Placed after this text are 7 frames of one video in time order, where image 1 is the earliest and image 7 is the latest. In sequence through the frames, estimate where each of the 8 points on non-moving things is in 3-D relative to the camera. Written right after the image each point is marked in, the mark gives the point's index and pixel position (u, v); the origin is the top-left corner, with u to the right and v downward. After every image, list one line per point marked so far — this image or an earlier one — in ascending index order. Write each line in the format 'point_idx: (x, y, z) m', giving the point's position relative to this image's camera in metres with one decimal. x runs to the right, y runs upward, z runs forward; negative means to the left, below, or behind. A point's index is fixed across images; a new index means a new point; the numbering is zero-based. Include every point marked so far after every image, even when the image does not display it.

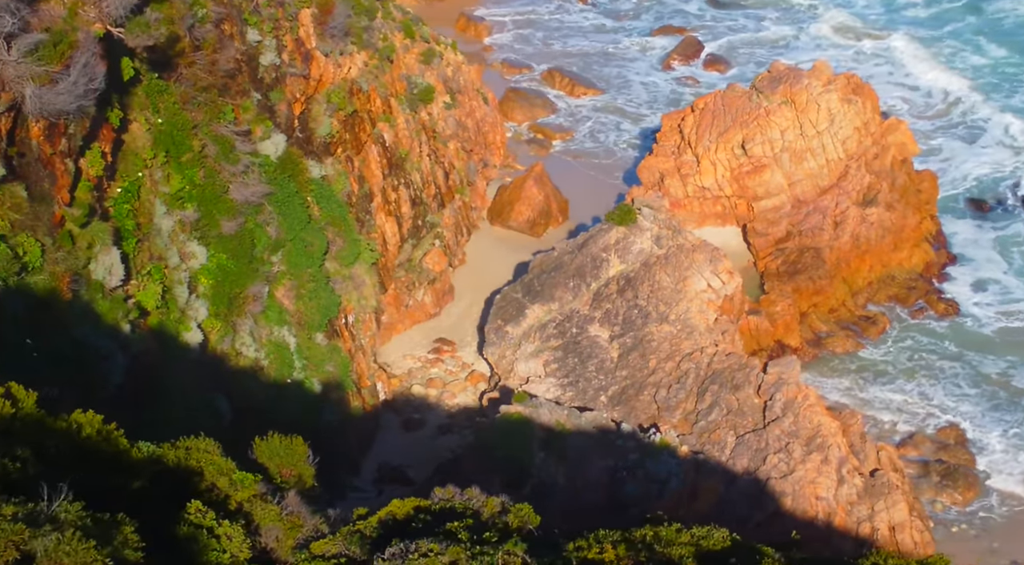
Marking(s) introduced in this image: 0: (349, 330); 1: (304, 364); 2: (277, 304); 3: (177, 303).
0: (-2.5, -0.8, +19.1) m
1: (-3.0, -1.2, +17.5) m
2: (-3.4, -0.3, +17.1) m
3: (-4.3, -0.3, +14.6) m
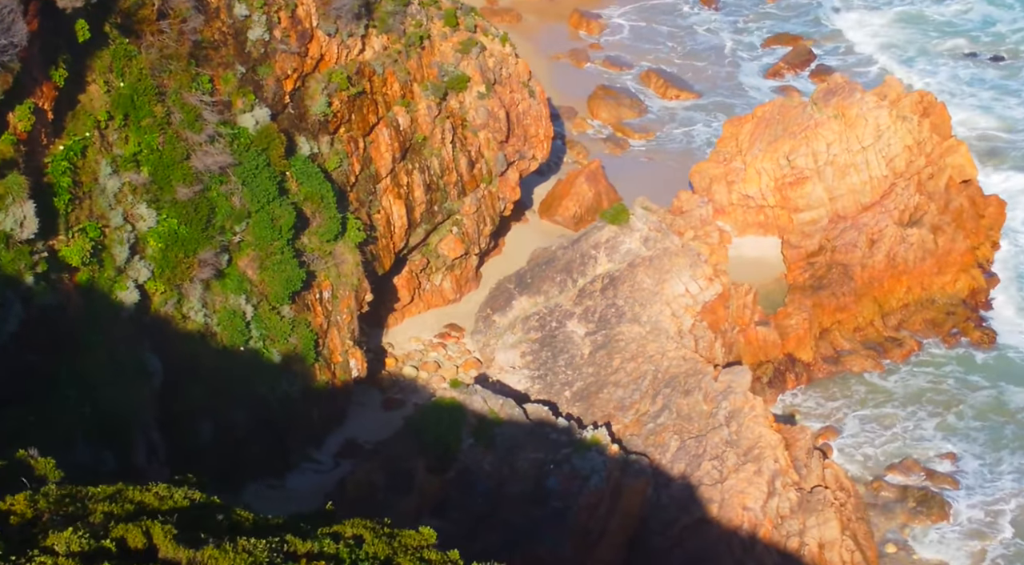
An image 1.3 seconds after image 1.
0: (-2.9, -0.4, +19.4) m
1: (-3.6, -0.8, +17.8) m
2: (-4.0, +0.1, +17.4) m
3: (-5.1, +0.2, +15.0) m
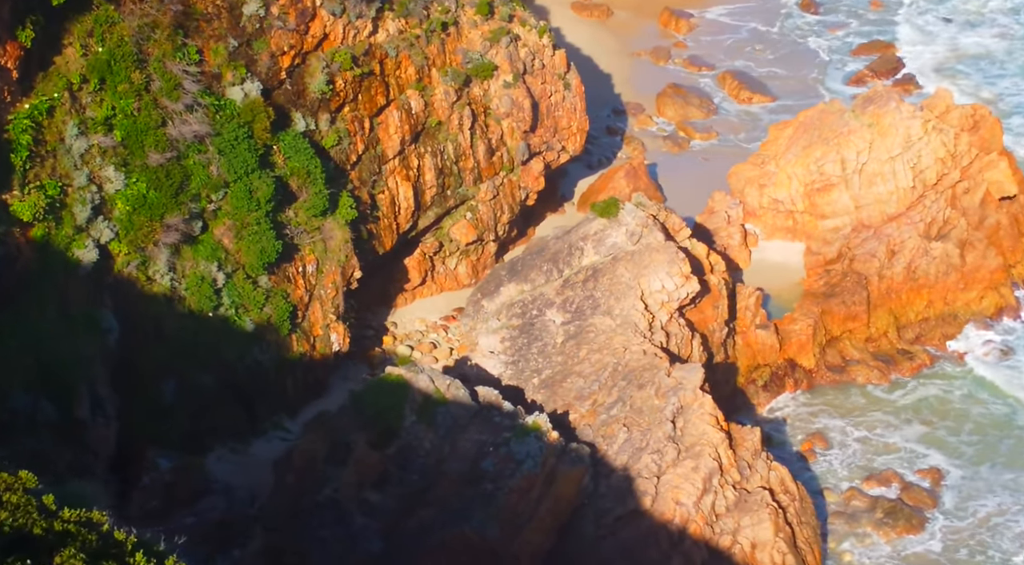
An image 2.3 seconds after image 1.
0: (-3.3, 0.0, +19.8) m
1: (-4.2, -0.3, +18.2) m
2: (-4.5, +0.6, +17.9) m
3: (-5.8, +0.8, +15.6) m
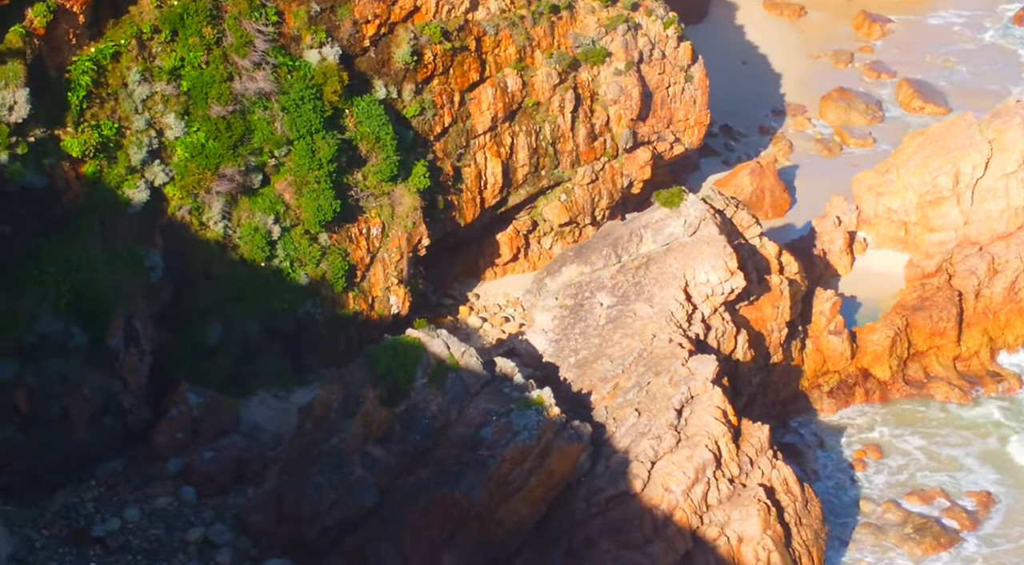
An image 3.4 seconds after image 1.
0: (-2.4, +0.7, +20.5) m
1: (-3.5, +0.4, +19.2) m
2: (-3.8, +1.4, +18.9) m
3: (-5.4, +1.7, +16.8) m
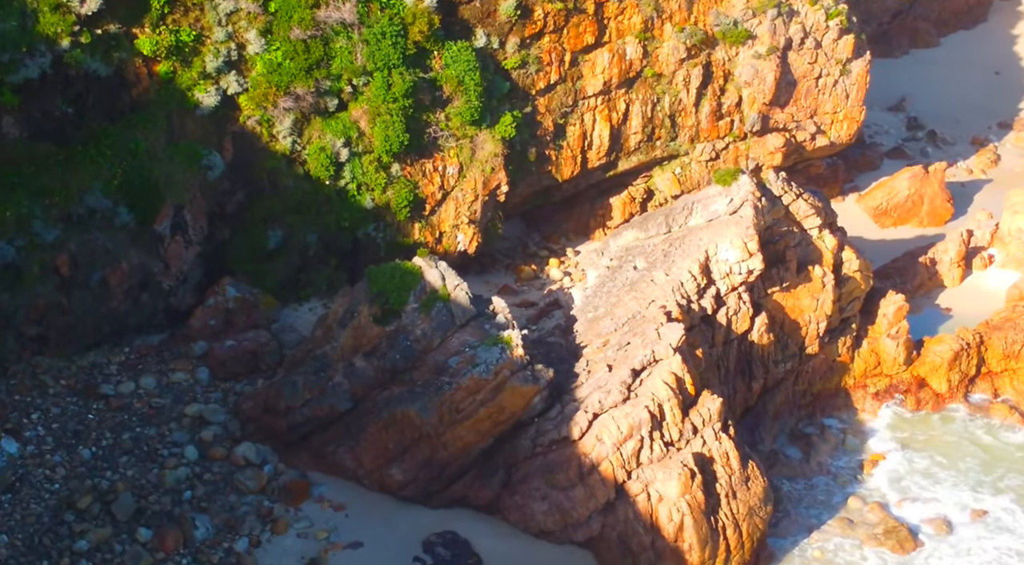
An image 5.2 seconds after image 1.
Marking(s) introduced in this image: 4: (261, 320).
0: (-1.2, +1.9, +21.5) m
1: (-2.6, +1.7, +20.4) m
2: (-2.8, +2.7, +20.1) m
3: (-4.7, +3.3, +18.3) m
4: (-3.9, -0.6, +18.7) m
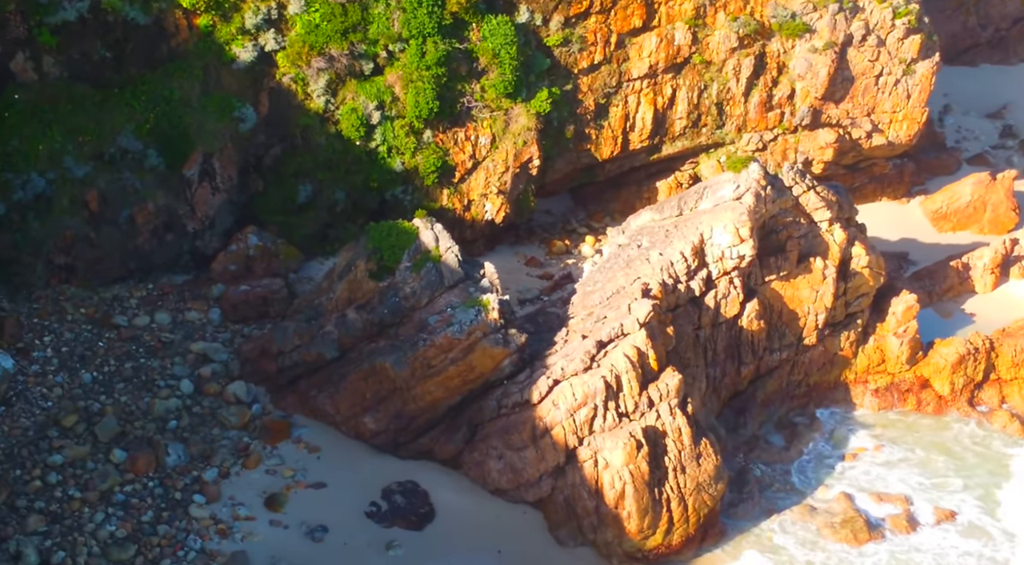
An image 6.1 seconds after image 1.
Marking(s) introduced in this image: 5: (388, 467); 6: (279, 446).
0: (-0.7, +2.5, +22.0) m
1: (-2.2, +2.5, +21.0) m
2: (-2.3, +3.5, +20.8) m
3: (-4.4, +4.1, +19.2) m
4: (-3.8, +0.2, +19.5) m
5: (-1.6, -2.4, +15.3) m
6: (-3.1, -2.1, +15.6) m
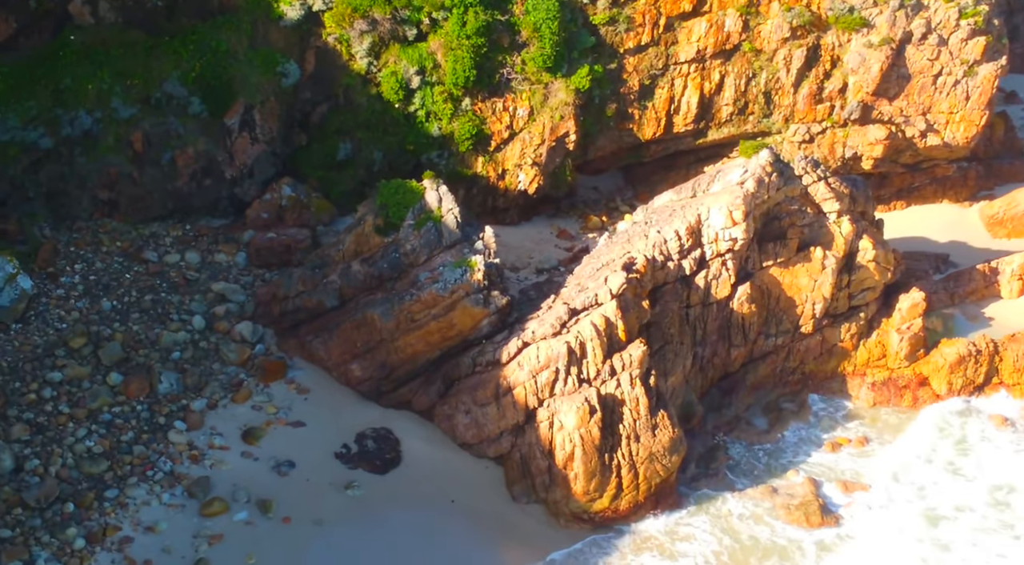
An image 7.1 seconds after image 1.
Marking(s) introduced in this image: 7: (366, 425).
0: (-0.1, +3.1, +22.6) m
1: (-1.6, +3.2, +21.8) m
2: (-1.7, +4.2, +21.5) m
3: (-3.8, +5.0, +20.1) m
4: (-3.6, +1.1, +20.5) m
5: (-1.9, -1.8, +16.1) m
6: (-3.3, -1.4, +16.6) m
7: (-1.9, -1.9, +15.9) m
